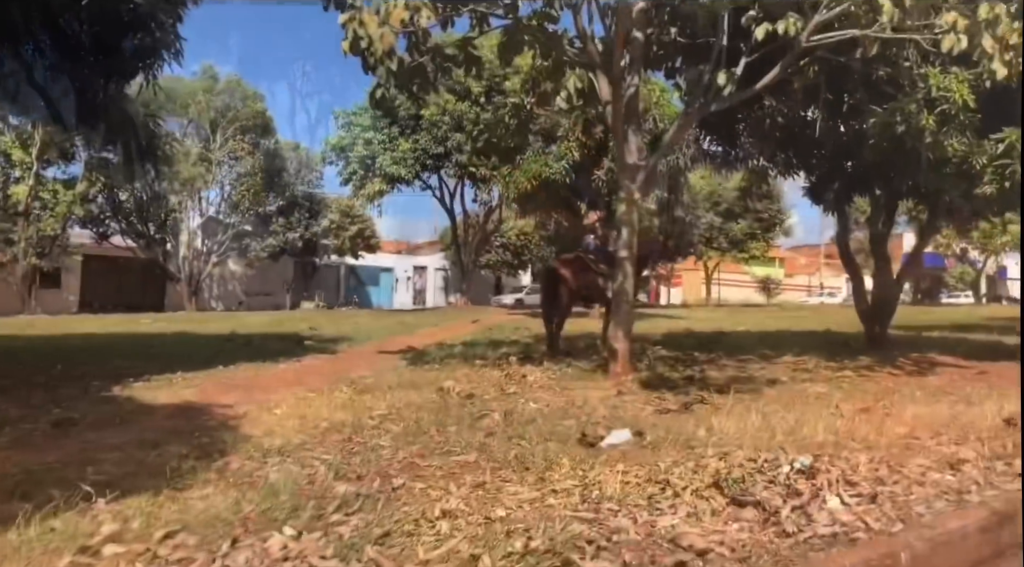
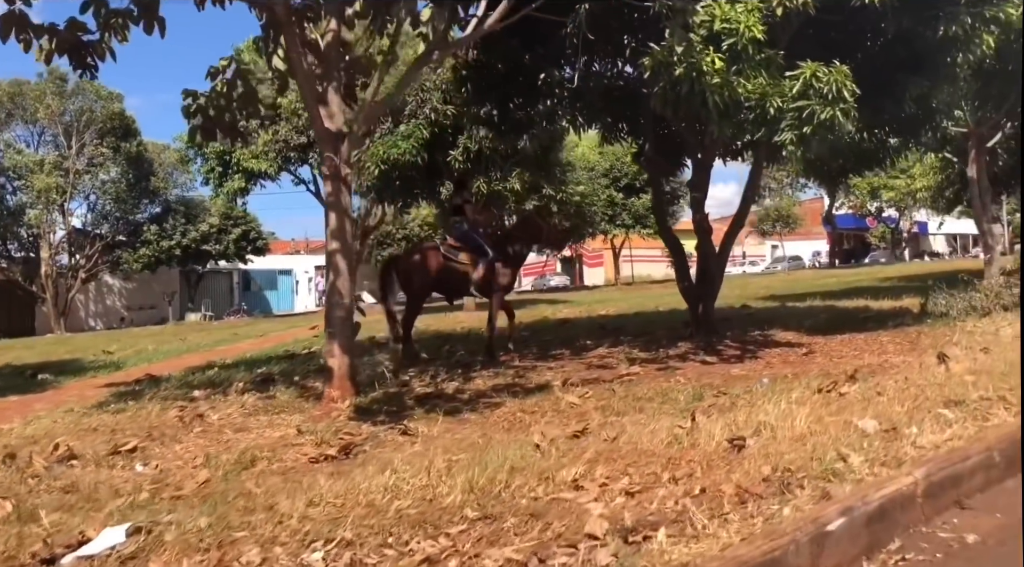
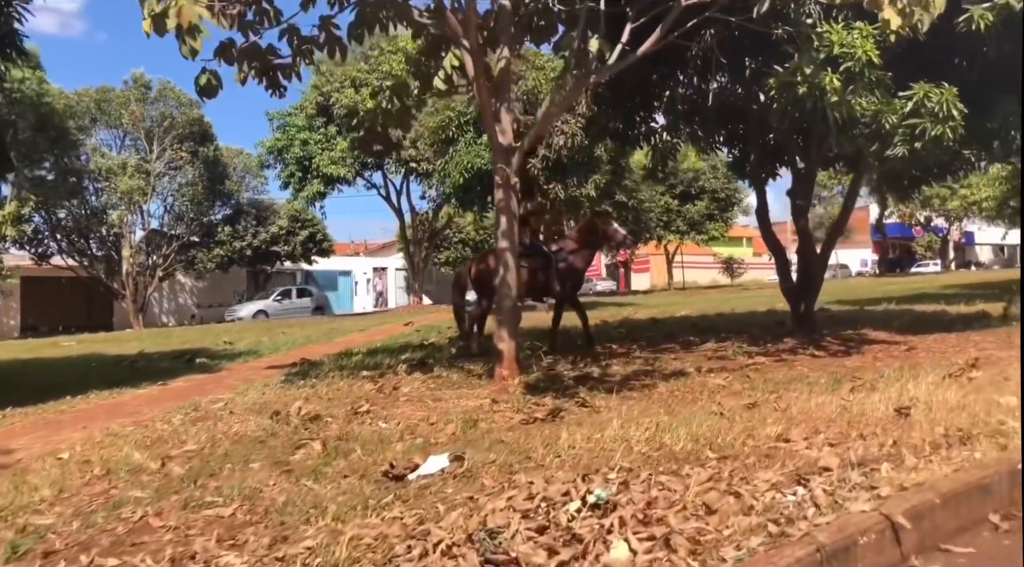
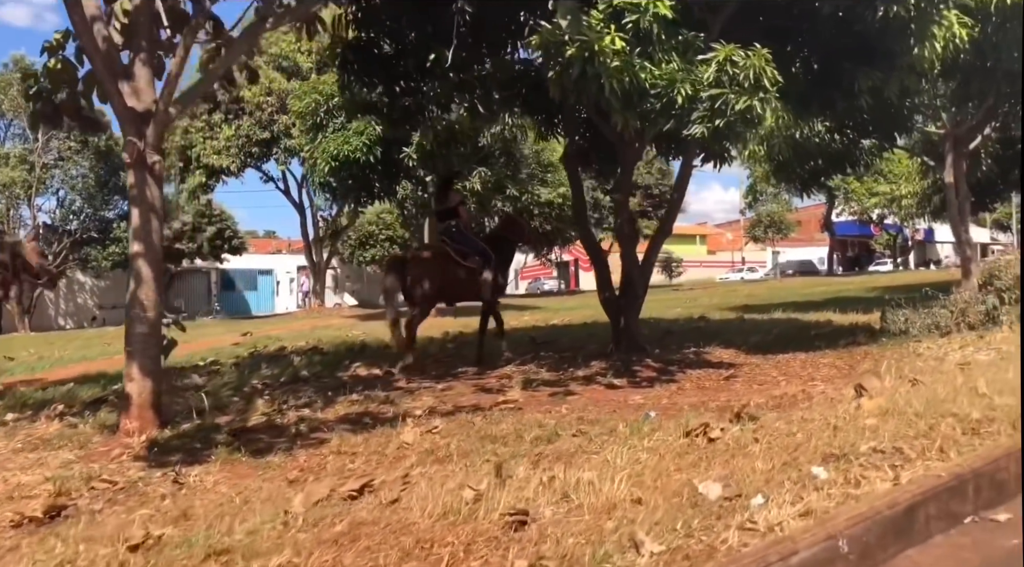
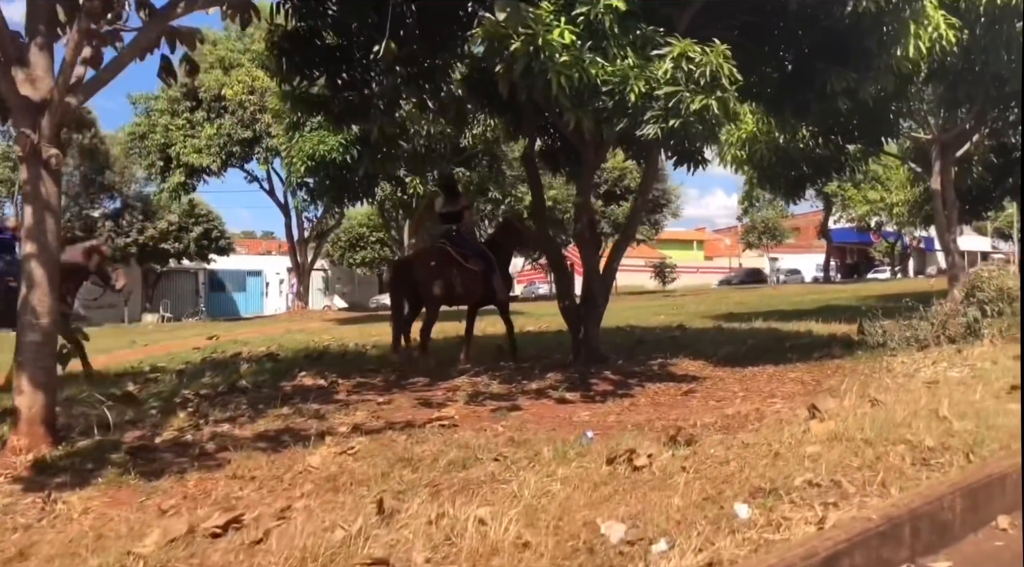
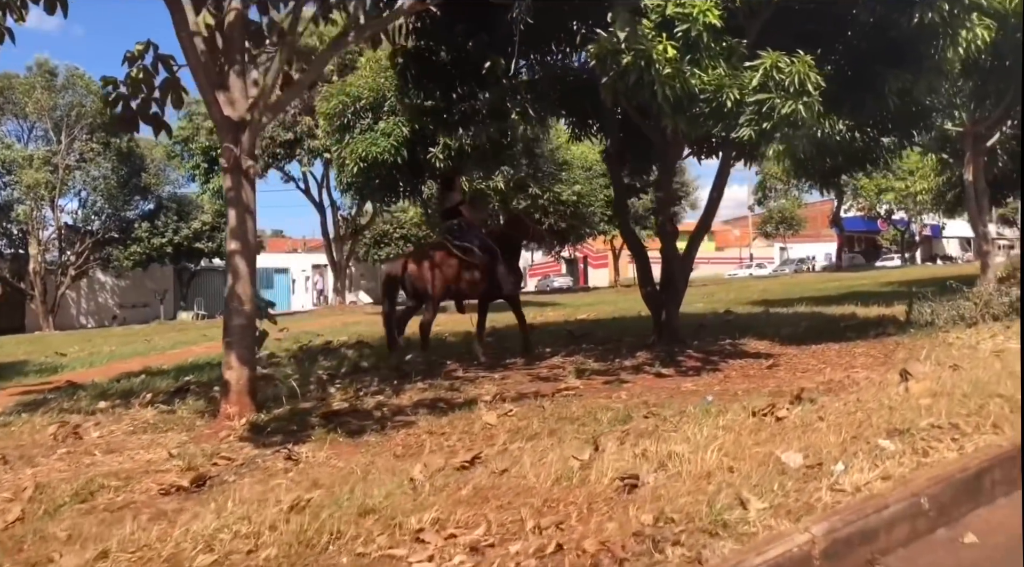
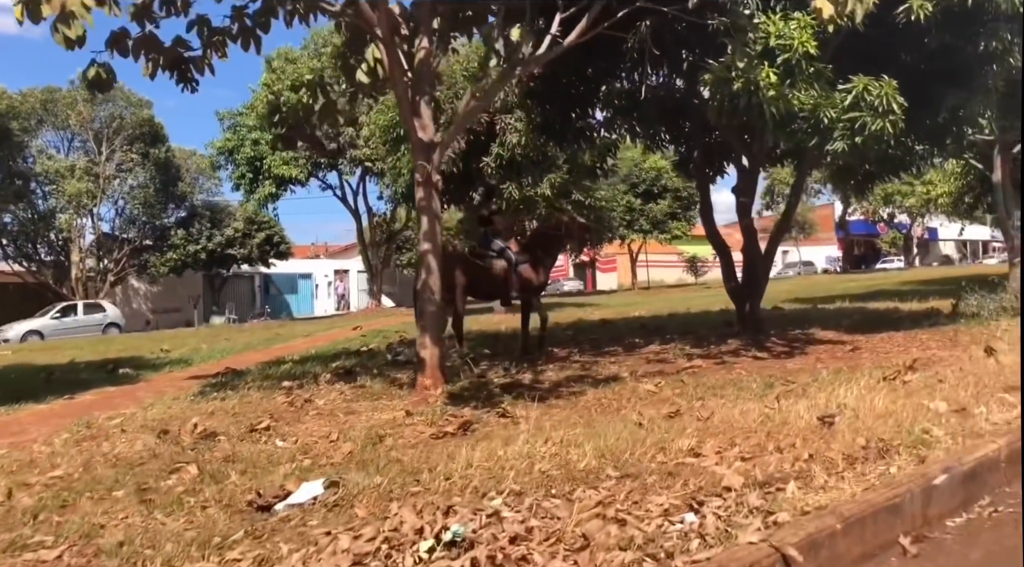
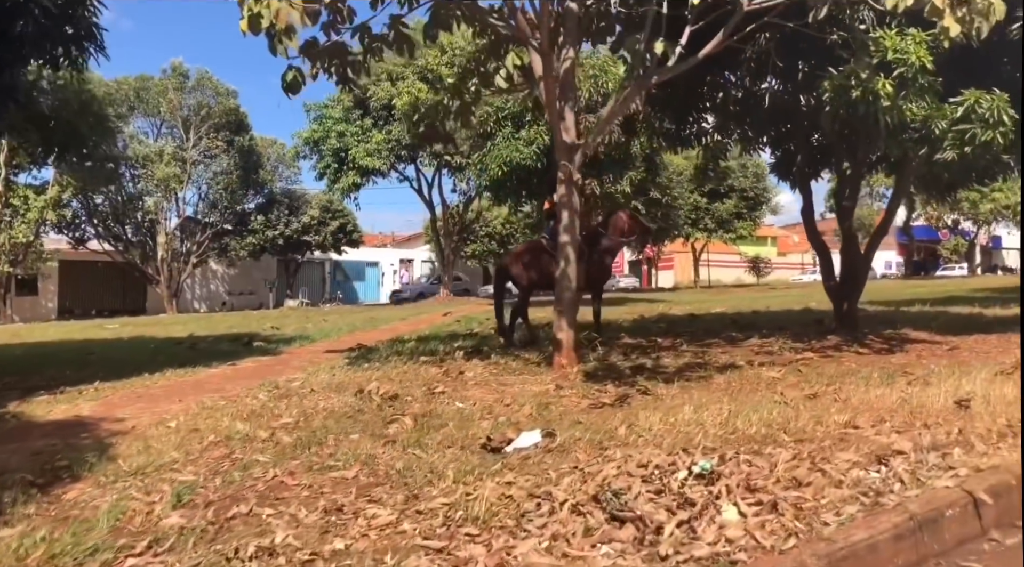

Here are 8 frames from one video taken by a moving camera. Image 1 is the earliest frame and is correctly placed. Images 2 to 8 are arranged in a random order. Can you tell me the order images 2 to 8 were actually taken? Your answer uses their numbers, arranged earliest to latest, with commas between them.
8, 3, 7, 2, 6, 4, 5
